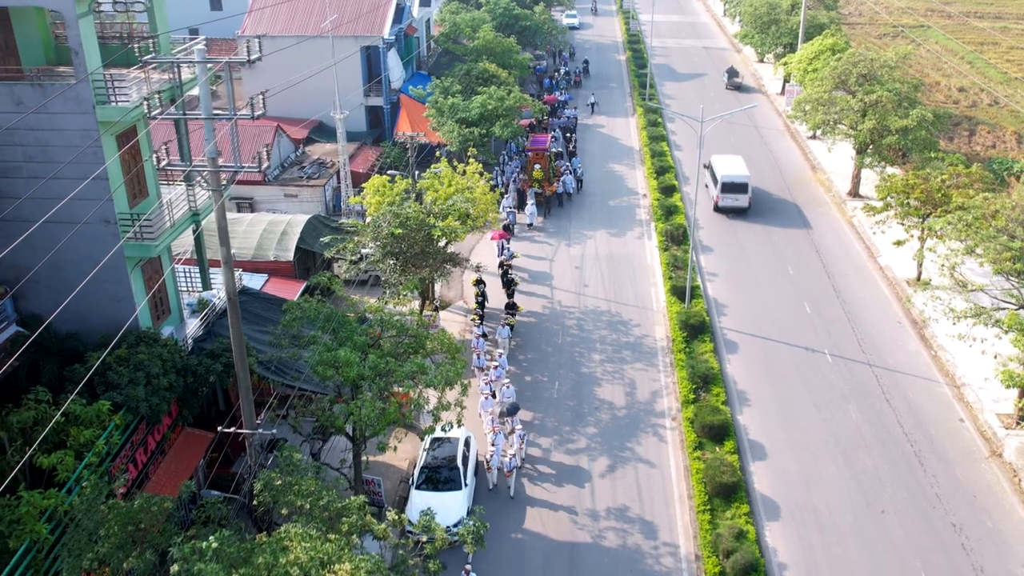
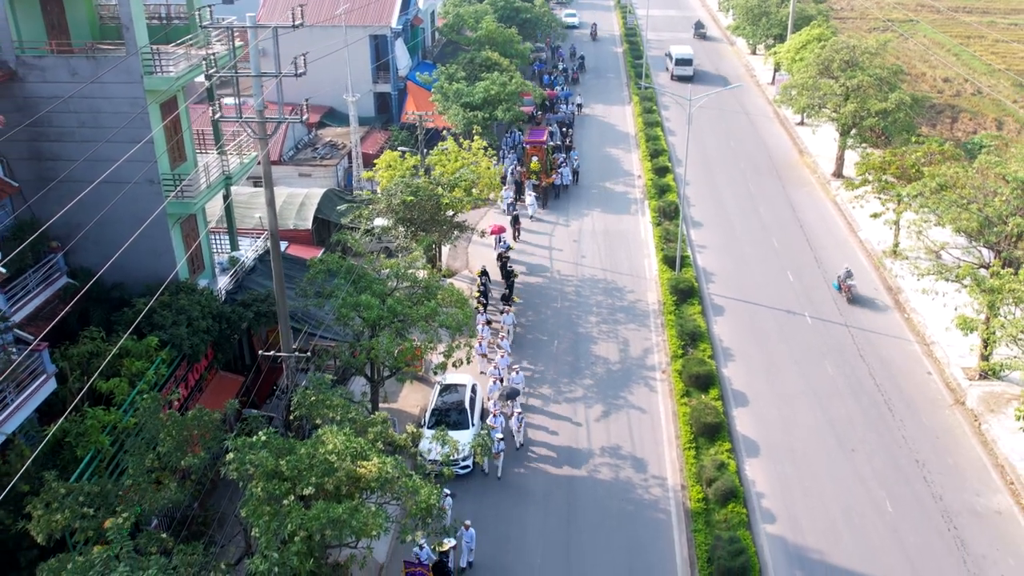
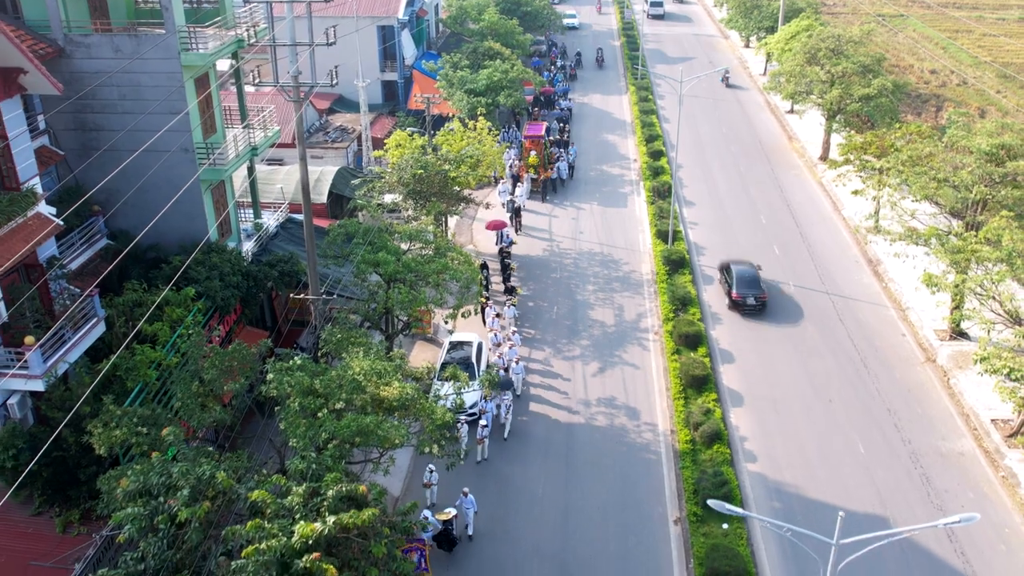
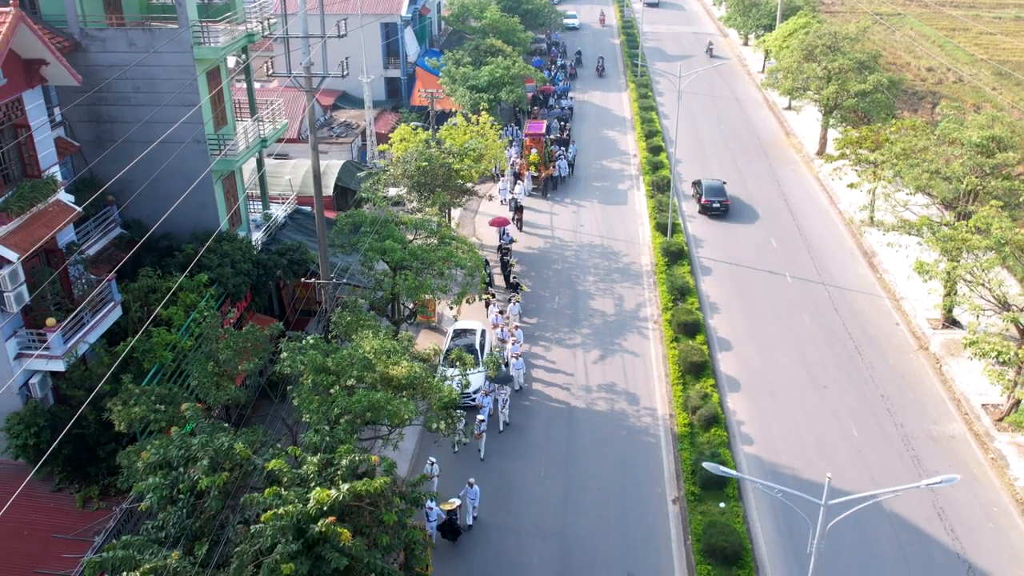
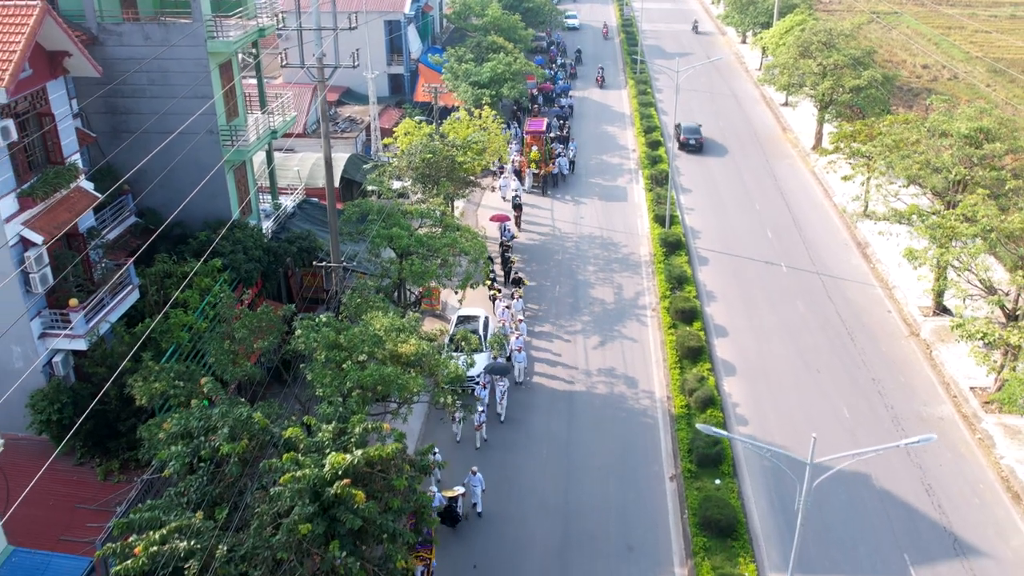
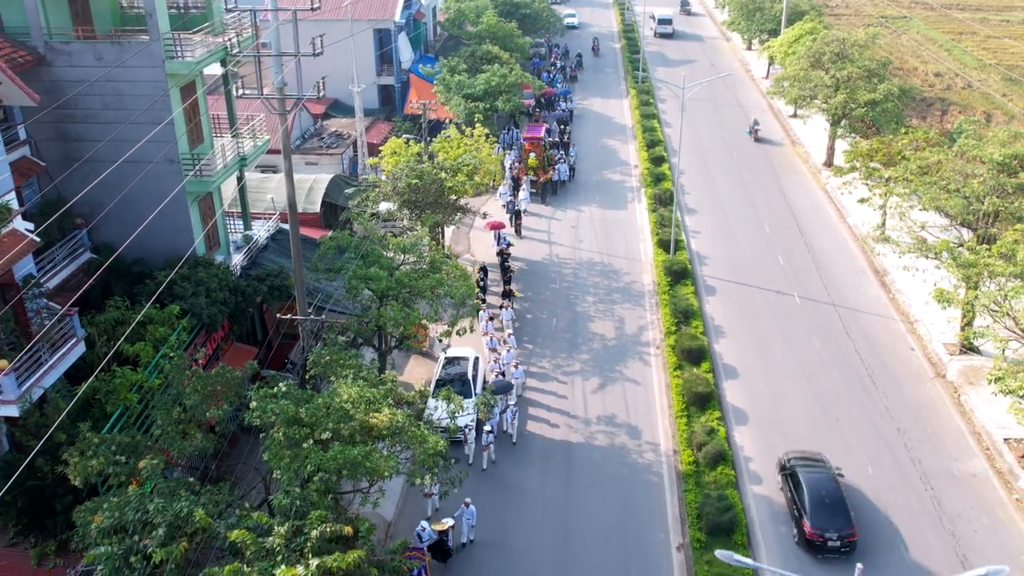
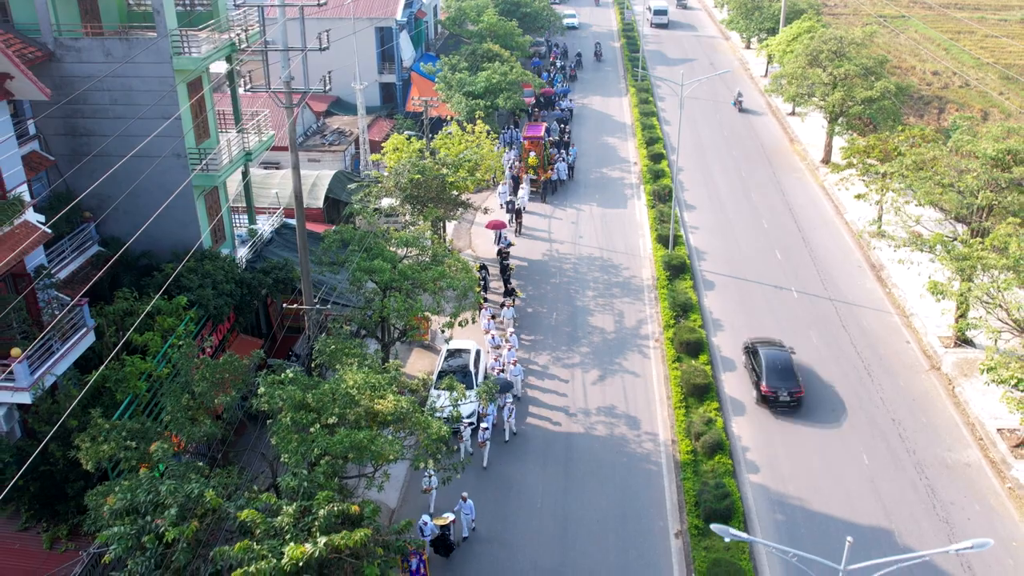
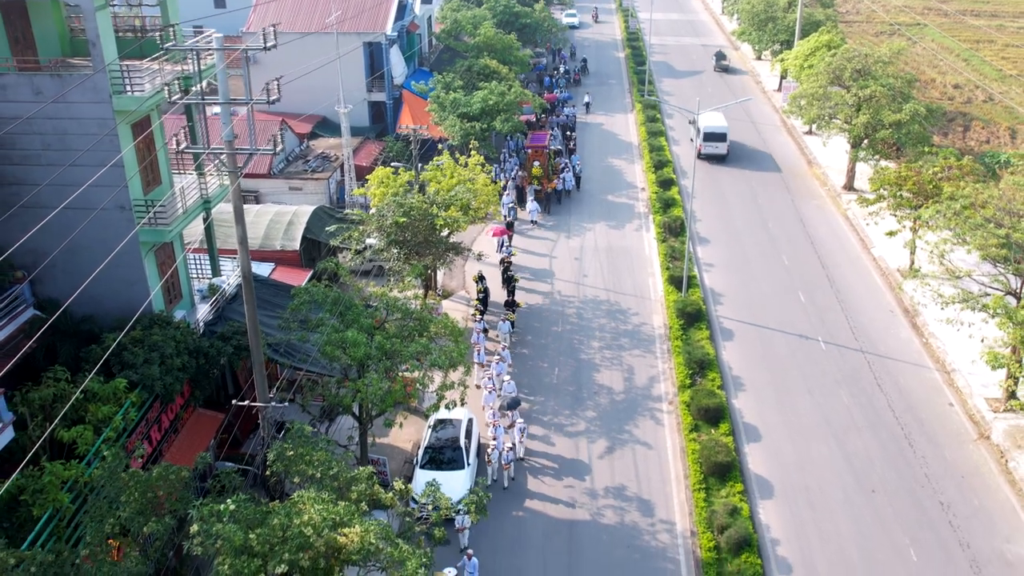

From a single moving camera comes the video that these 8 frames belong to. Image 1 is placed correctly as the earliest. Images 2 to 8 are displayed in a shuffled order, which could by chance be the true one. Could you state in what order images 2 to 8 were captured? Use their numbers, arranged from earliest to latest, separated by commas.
8, 2, 6, 7, 3, 4, 5
